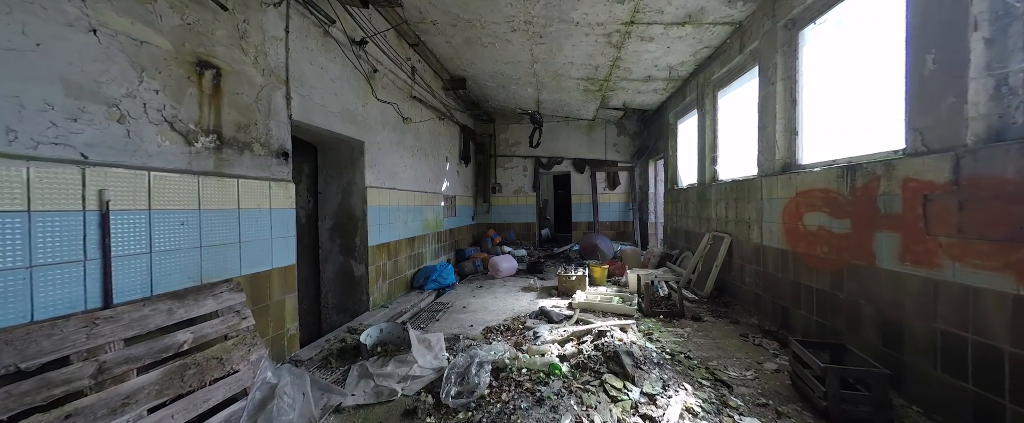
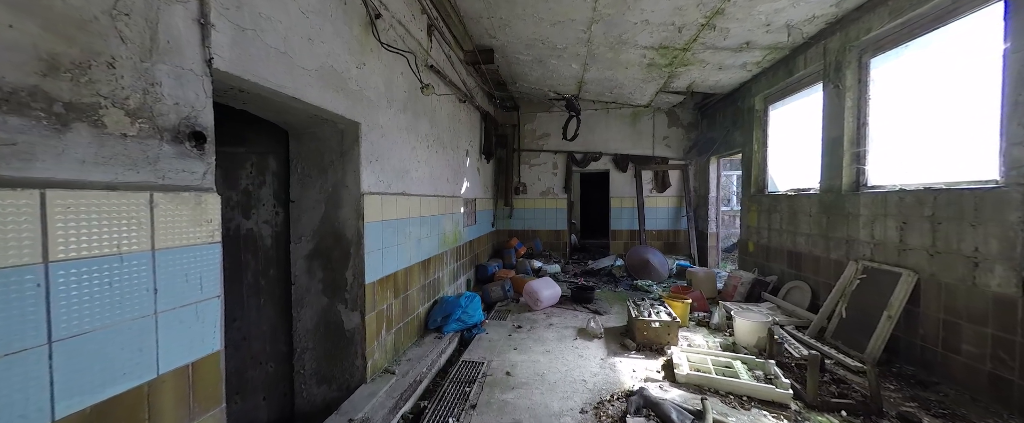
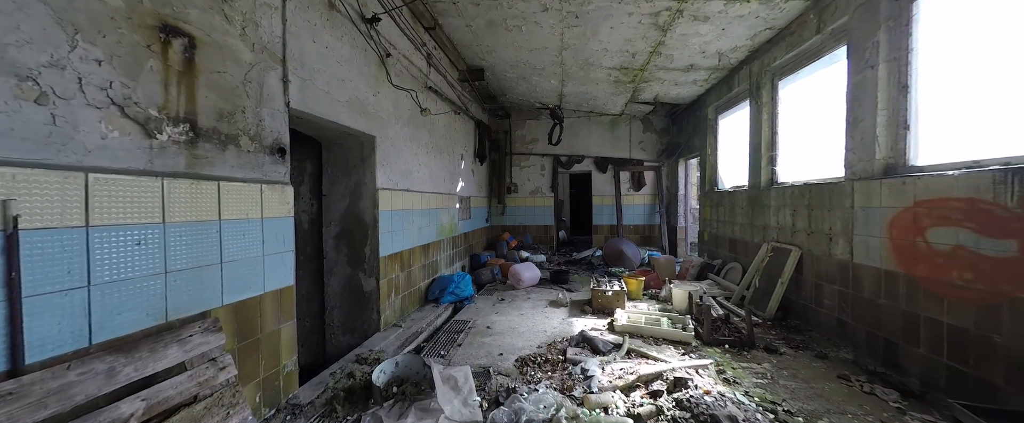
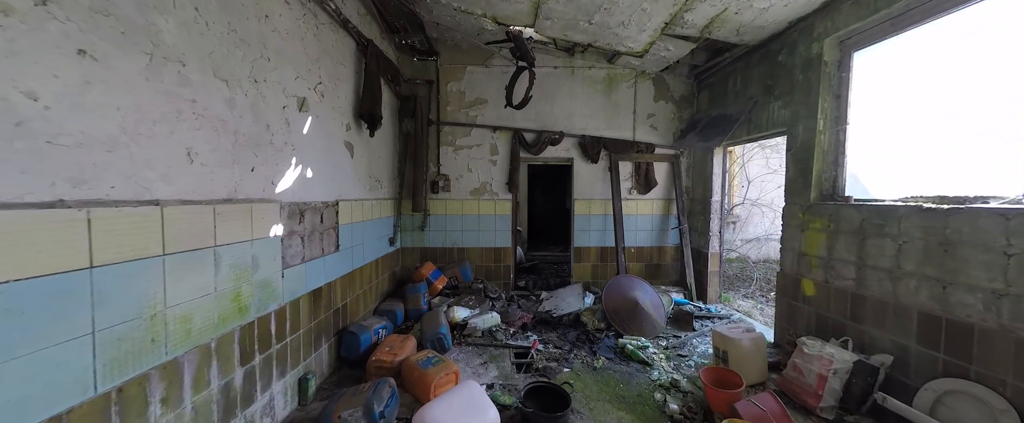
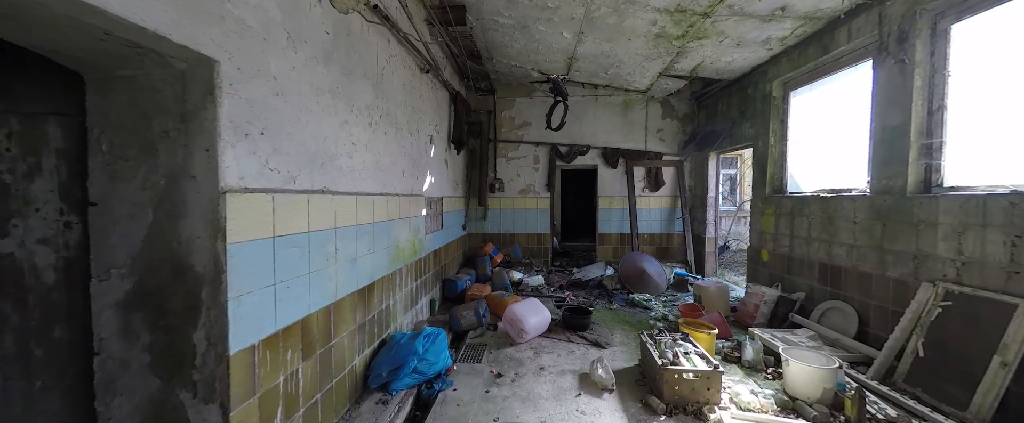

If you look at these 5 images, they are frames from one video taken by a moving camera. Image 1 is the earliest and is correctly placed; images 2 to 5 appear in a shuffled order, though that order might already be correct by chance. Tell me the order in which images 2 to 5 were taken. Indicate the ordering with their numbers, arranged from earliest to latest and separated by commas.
3, 2, 5, 4
